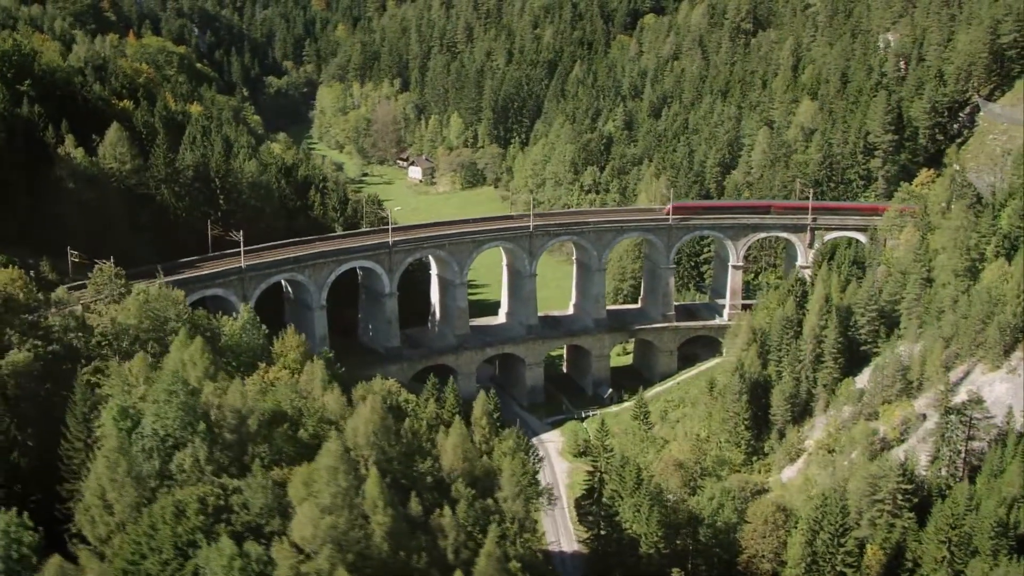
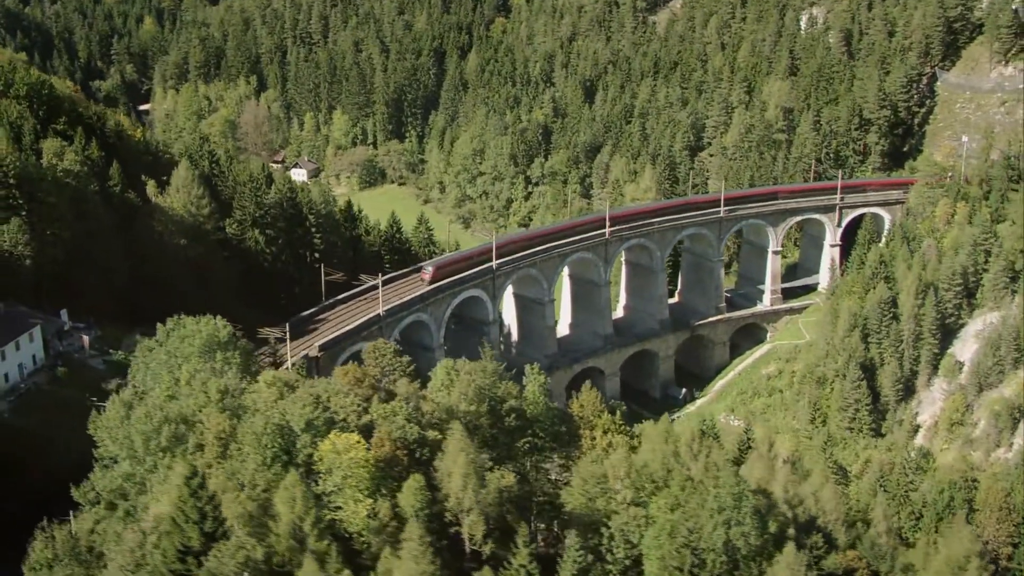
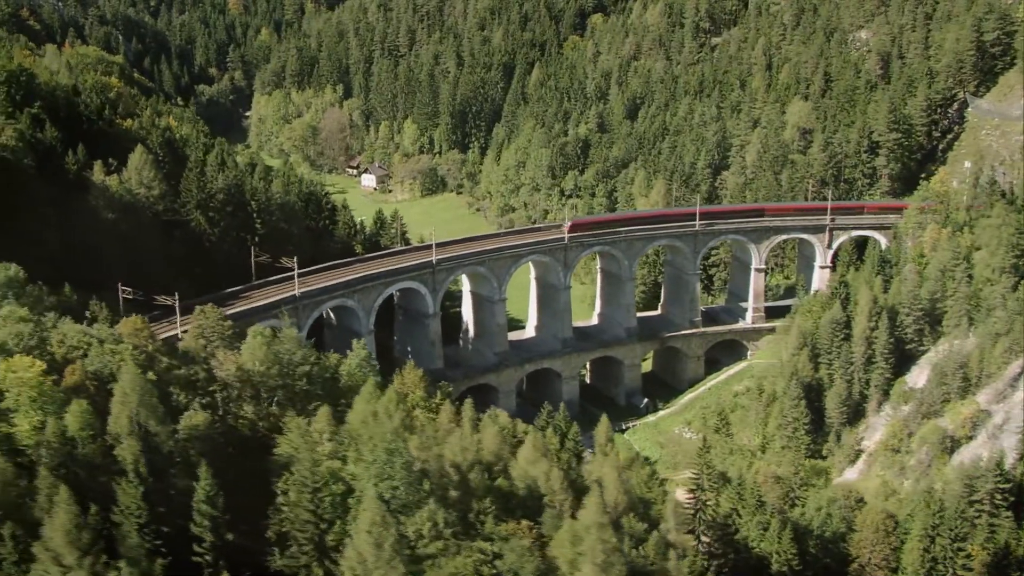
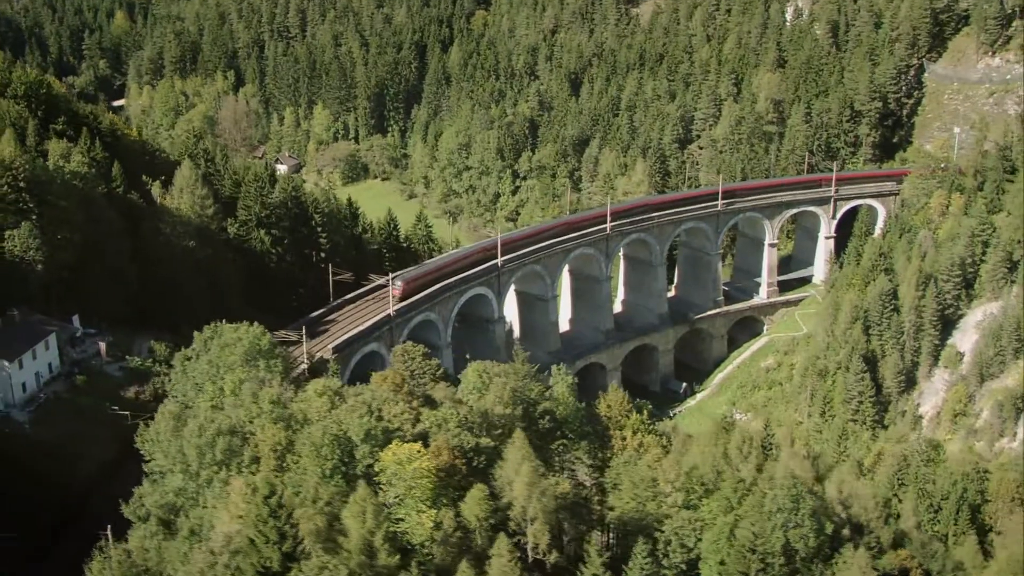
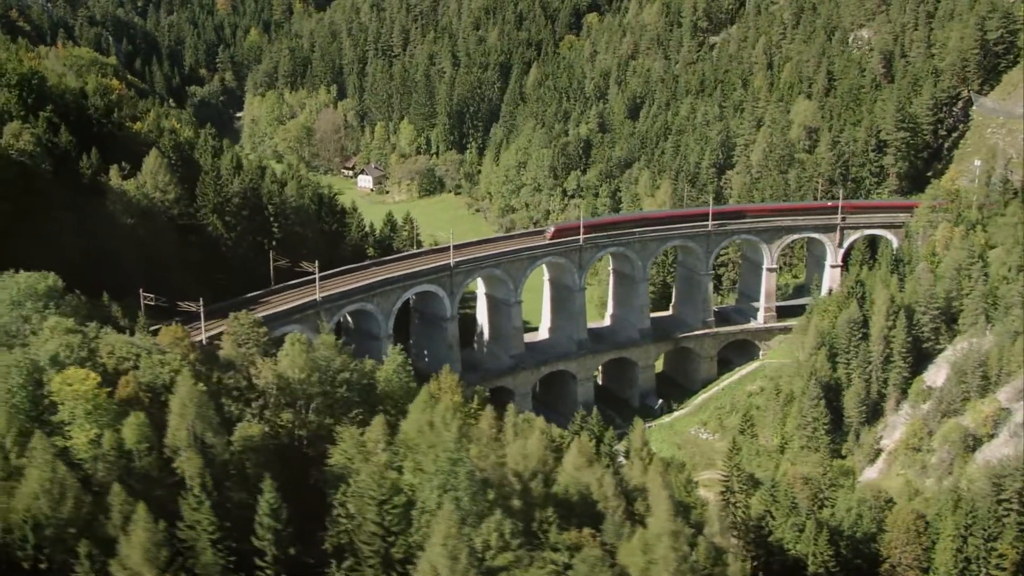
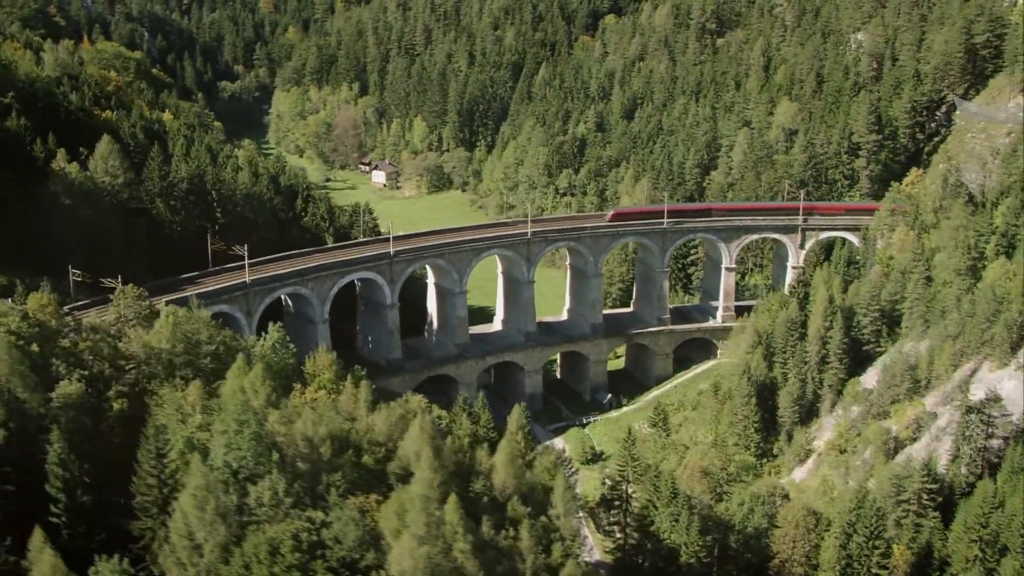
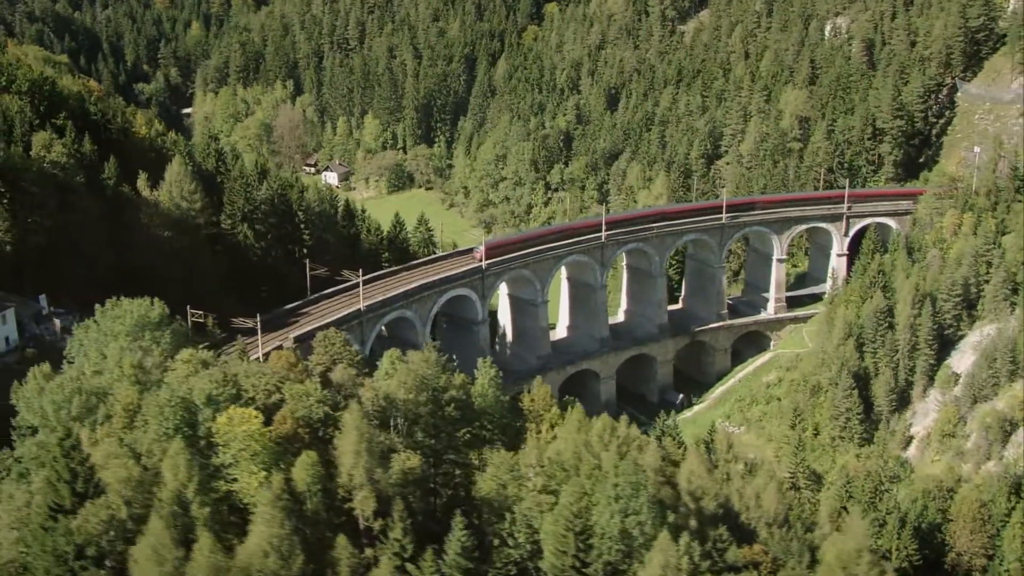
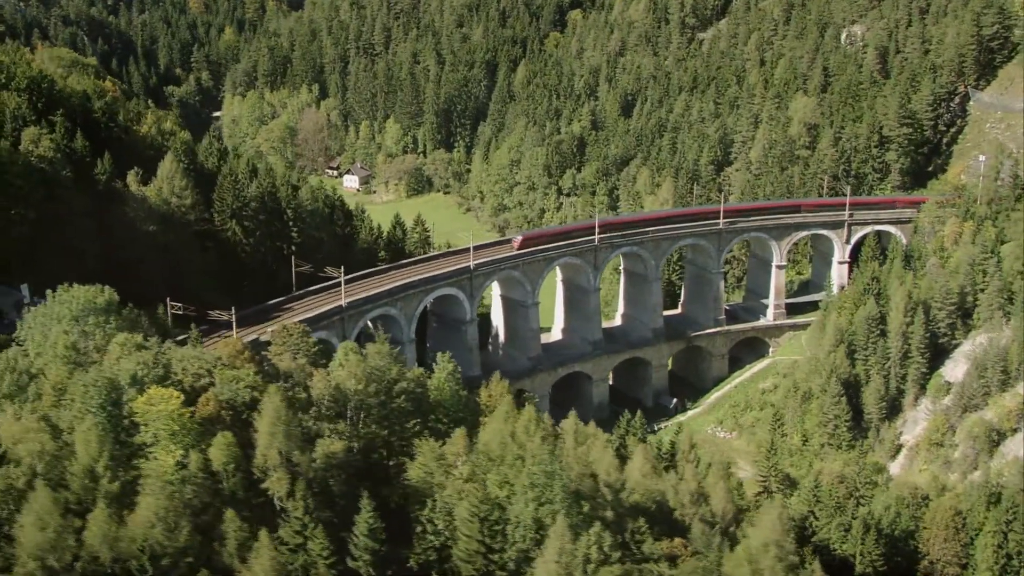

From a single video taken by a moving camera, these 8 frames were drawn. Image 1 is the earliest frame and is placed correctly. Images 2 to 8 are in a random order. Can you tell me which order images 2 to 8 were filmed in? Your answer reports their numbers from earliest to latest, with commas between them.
6, 3, 5, 8, 7, 2, 4
